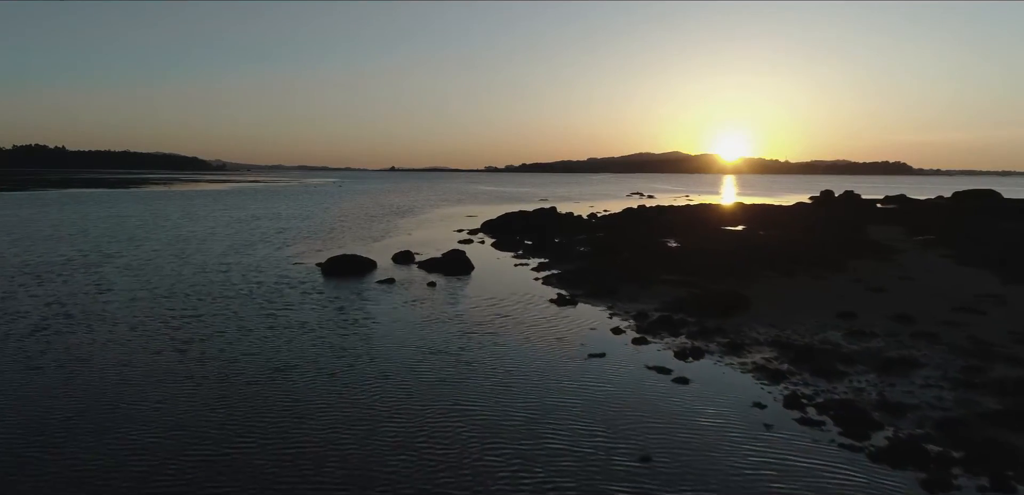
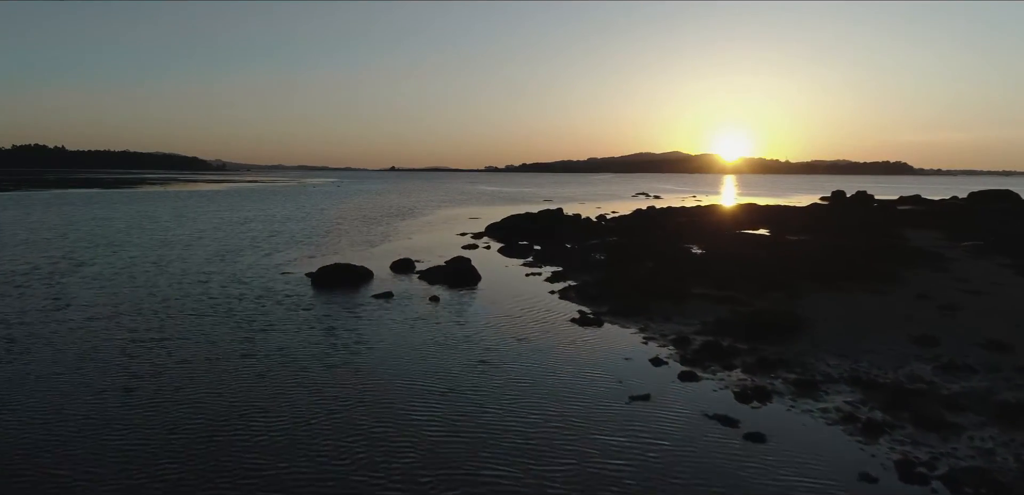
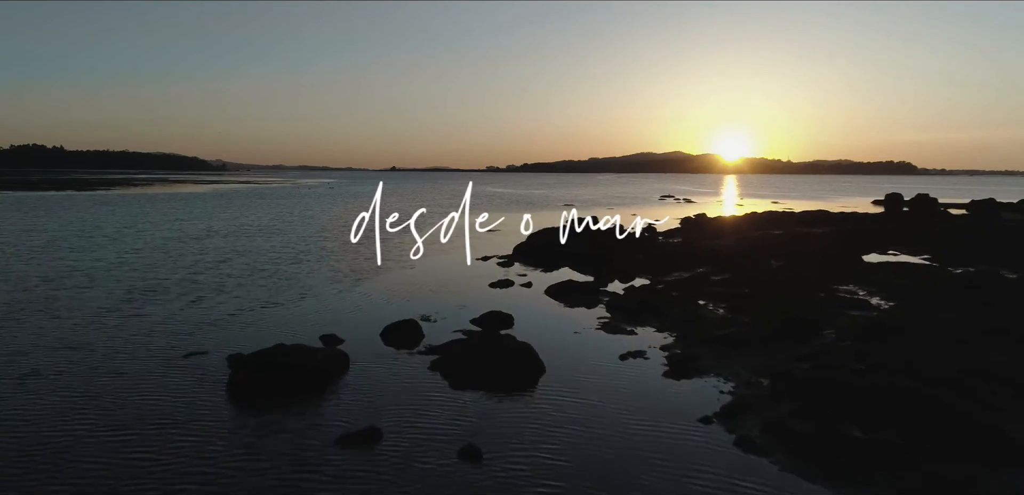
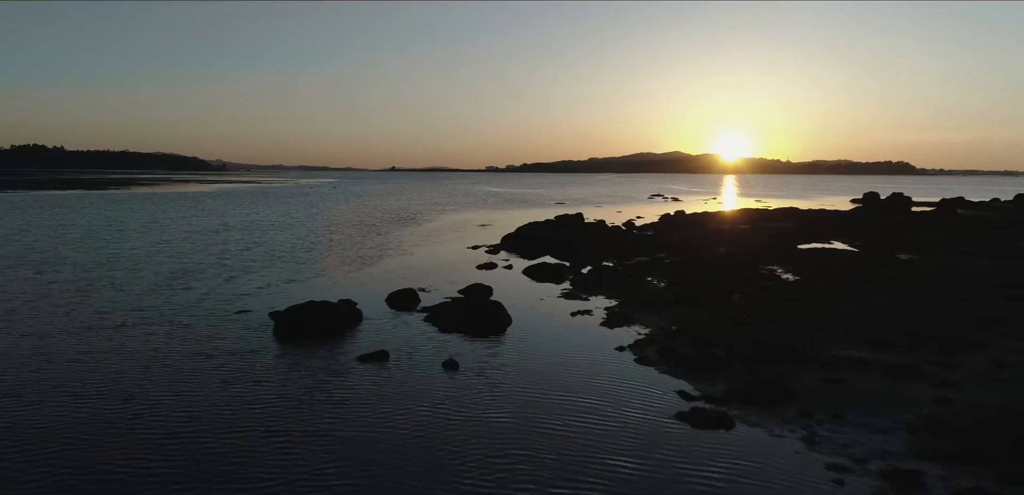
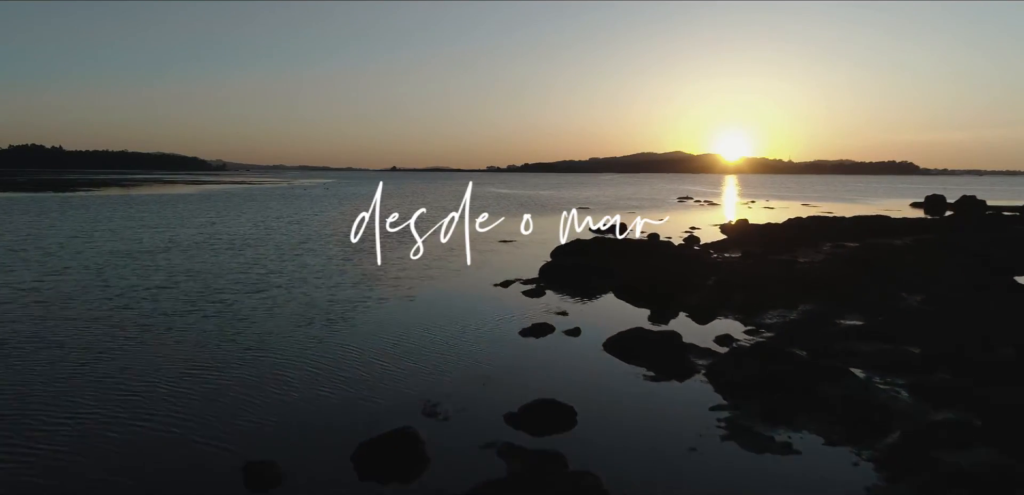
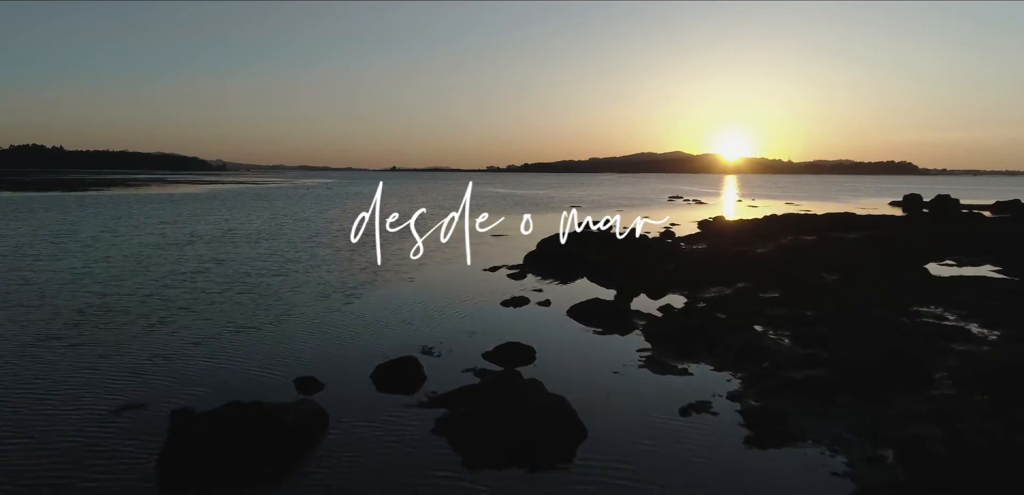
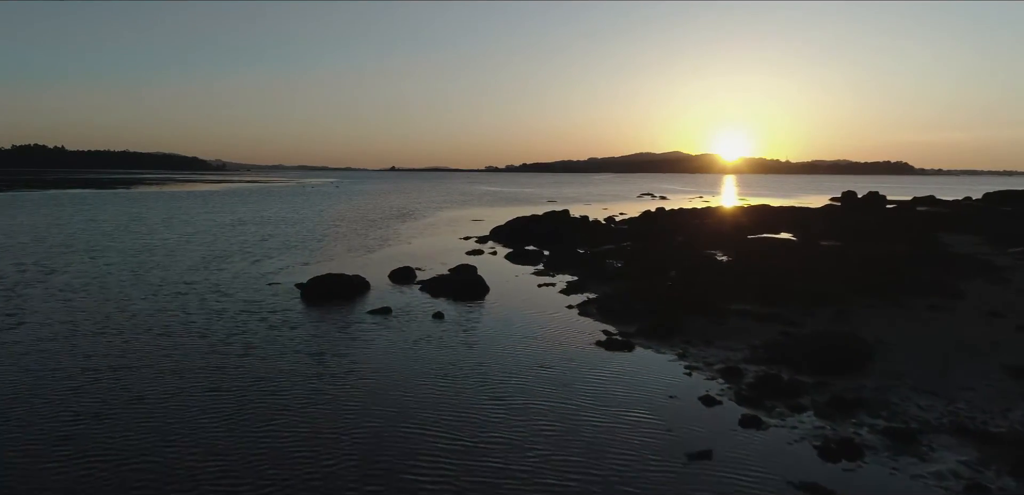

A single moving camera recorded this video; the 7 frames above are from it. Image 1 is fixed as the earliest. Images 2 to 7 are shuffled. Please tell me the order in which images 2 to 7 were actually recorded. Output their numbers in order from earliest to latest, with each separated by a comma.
2, 7, 4, 3, 6, 5
